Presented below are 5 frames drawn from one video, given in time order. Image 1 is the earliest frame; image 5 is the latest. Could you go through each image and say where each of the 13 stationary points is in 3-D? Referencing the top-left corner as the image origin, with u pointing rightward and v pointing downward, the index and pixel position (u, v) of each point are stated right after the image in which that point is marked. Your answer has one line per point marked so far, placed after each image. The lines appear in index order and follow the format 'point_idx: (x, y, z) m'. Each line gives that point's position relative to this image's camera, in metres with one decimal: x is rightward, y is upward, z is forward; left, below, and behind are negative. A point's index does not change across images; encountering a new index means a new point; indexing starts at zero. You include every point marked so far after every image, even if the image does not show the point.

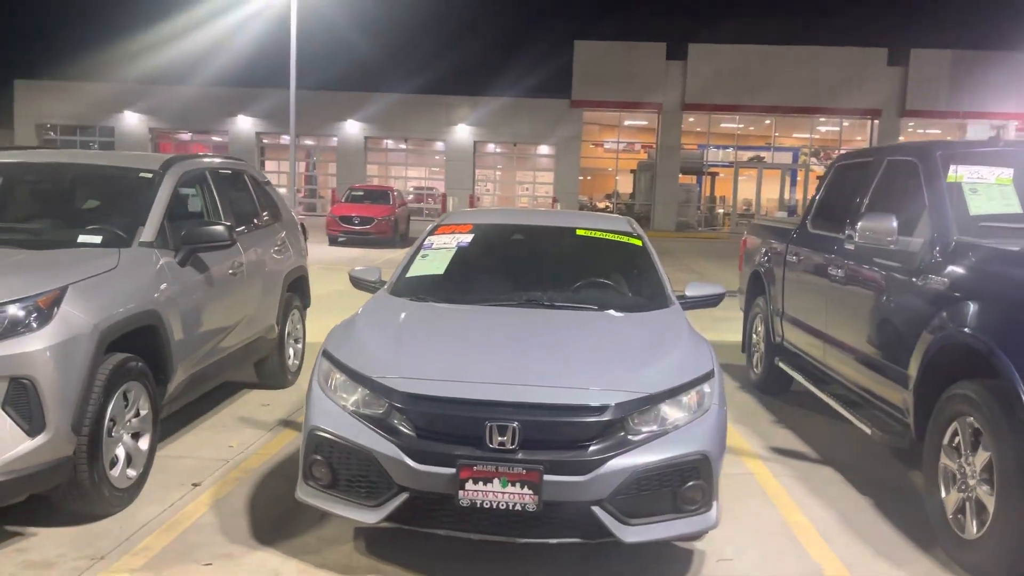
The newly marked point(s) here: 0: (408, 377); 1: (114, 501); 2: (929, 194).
0: (-0.4, -0.4, +3.7) m
1: (-1.9, -1.0, +4.1) m
2: (+2.4, +0.5, +4.9) m
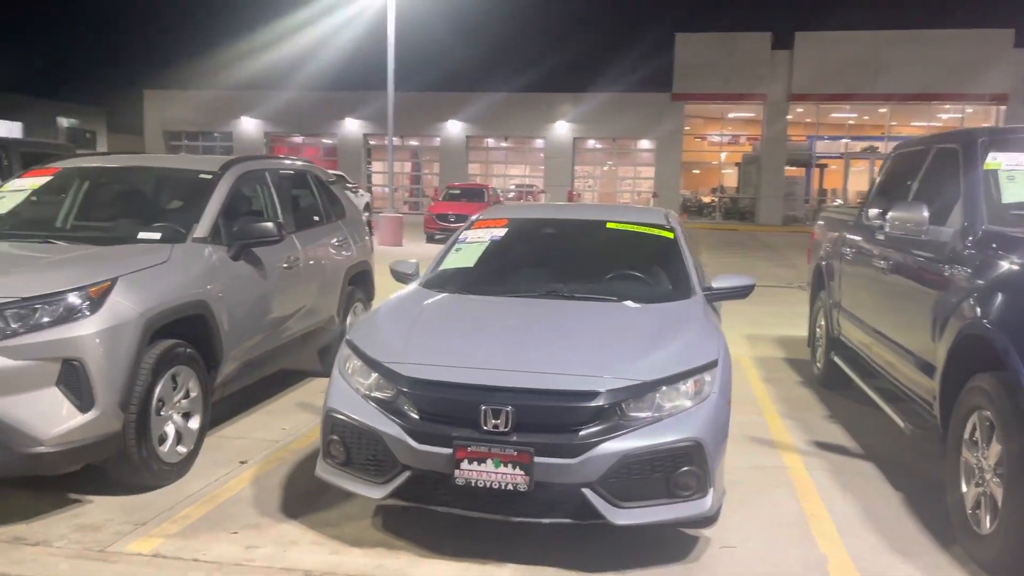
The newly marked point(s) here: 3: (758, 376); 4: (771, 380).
0: (-0.4, -0.3, +3.9) m
1: (-1.8, -1.0, +4.5) m
2: (+2.5, +0.6, +4.8) m
3: (+2.4, -0.9, +8.3) m
4: (+2.5, -0.9, +8.2) m
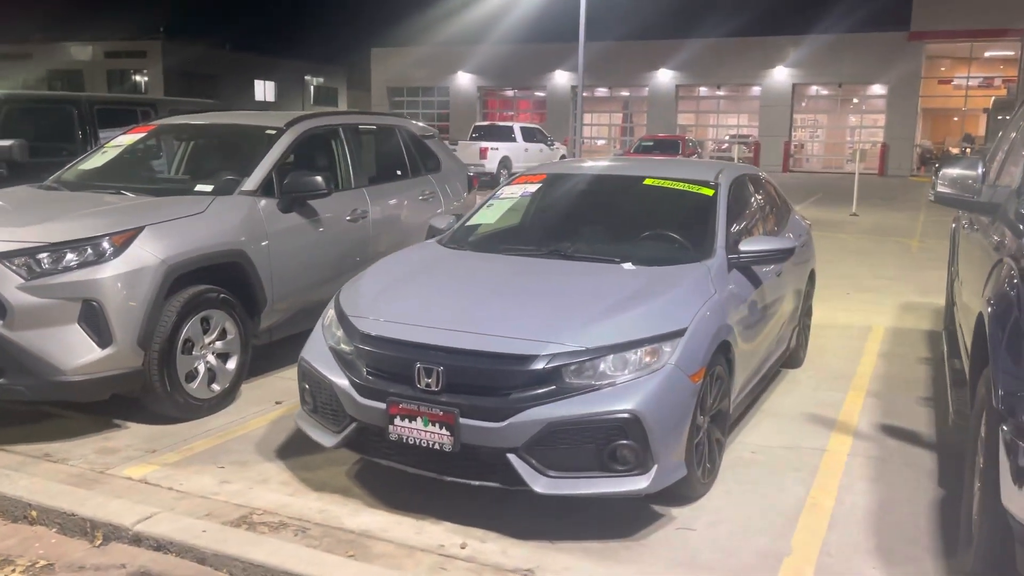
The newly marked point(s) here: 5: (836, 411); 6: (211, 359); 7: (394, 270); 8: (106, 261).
0: (-0.6, -0.1, +4.0) m
1: (-1.8, -0.7, +4.9) m
2: (+2.5, +0.7, +4.0) m
3: (+3.3, -0.5, +7.5) m
4: (+3.3, -0.6, +7.4) m
5: (+2.1, -0.8, +5.6) m
6: (-1.8, -0.4, +5.1) m
7: (-0.6, +0.1, +4.5) m
8: (-2.1, +0.1, +4.5) m
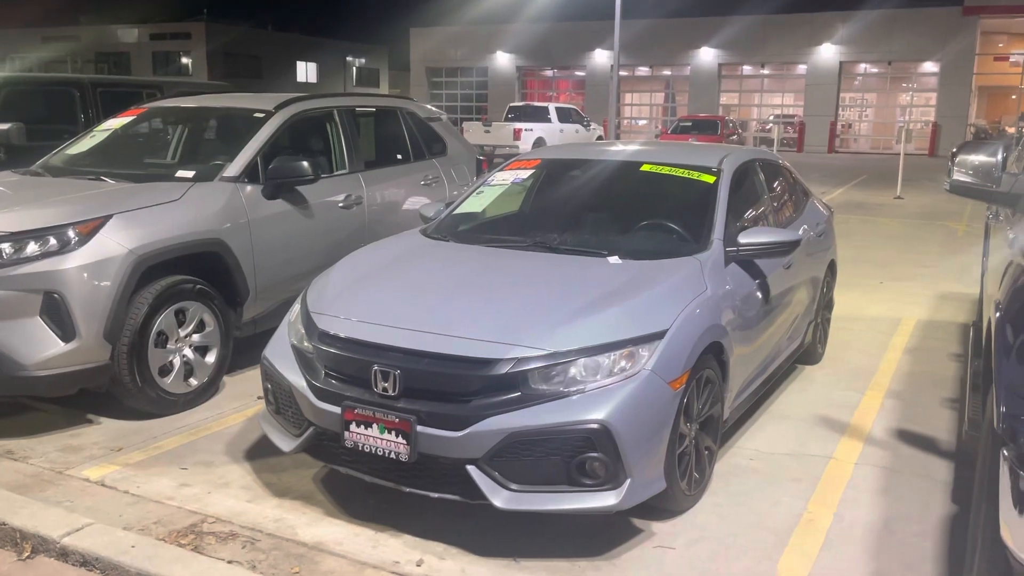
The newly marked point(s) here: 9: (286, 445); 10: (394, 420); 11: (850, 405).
0: (-0.8, -0.1, +3.7) m
1: (-1.9, -0.6, +4.7) m
2: (+2.3, +0.7, +3.6) m
3: (+3.3, -0.5, +7.1) m
4: (+3.3, -0.5, +6.9) m
5: (+2.1, -0.8, +5.2) m
6: (-1.9, -0.4, +4.9) m
7: (-0.7, +0.1, +4.2) m
8: (-2.2, +0.2, +4.3) m
9: (-1.0, -0.7, +3.7) m
10: (-0.5, -0.5, +3.3) m
11: (+2.1, -0.7, +5.3) m
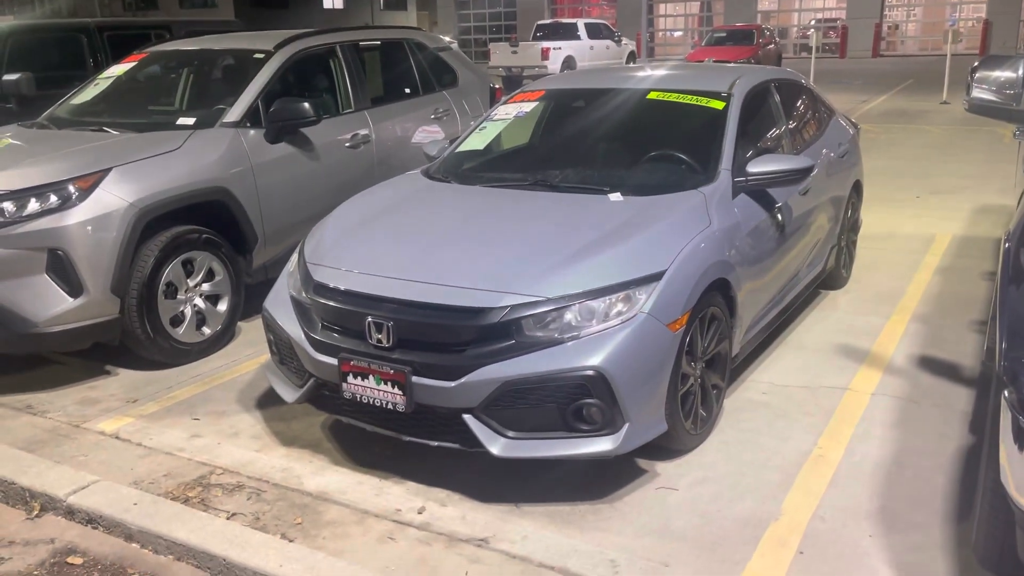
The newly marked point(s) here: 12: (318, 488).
0: (-0.8, +0.1, +3.7) m
1: (-1.9, -0.4, +4.8) m
2: (+2.3, +1.0, +3.3) m
3: (+3.5, +0.2, +6.9) m
4: (+3.4, +0.2, +6.7) m
5: (+2.1, -0.3, +5.1) m
6: (-1.8, -0.1, +4.9) m
7: (-0.7, +0.4, +4.2) m
8: (-2.2, +0.4, +4.3) m
9: (-1.0, -0.5, +3.7) m
10: (-0.5, -0.3, +3.3) m
11: (+2.2, -0.3, +5.2) m
12: (-0.8, -0.8, +3.5) m
